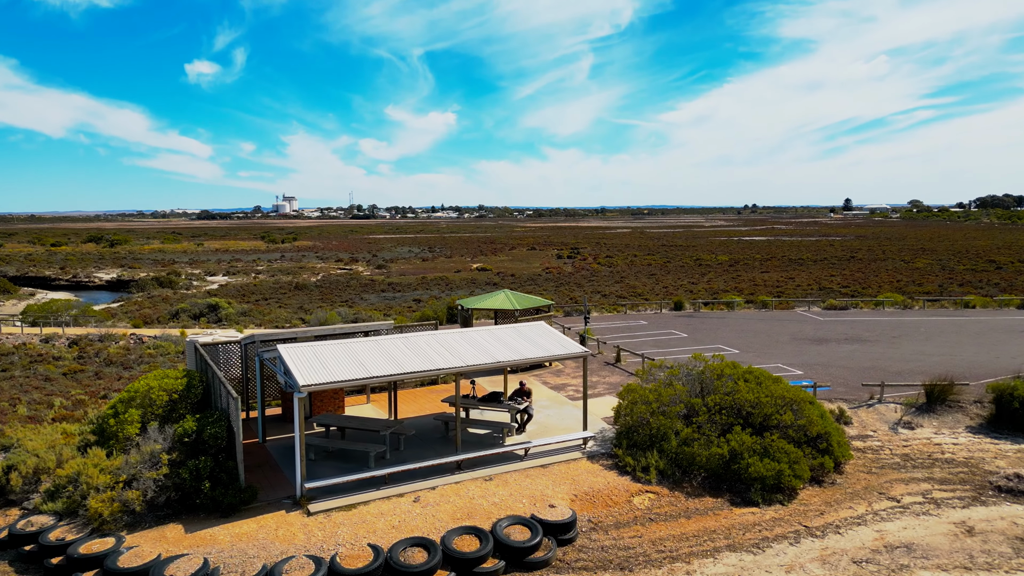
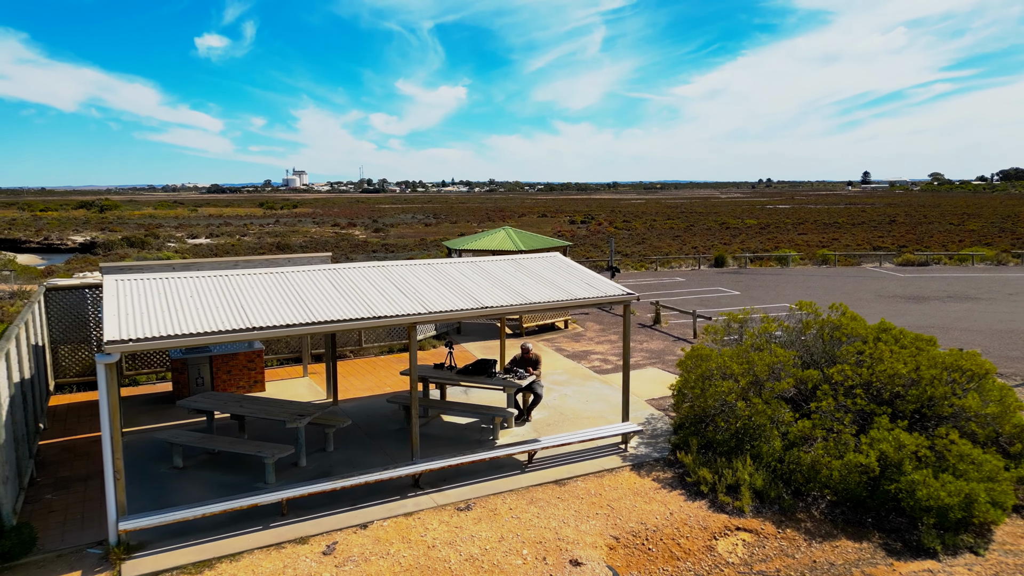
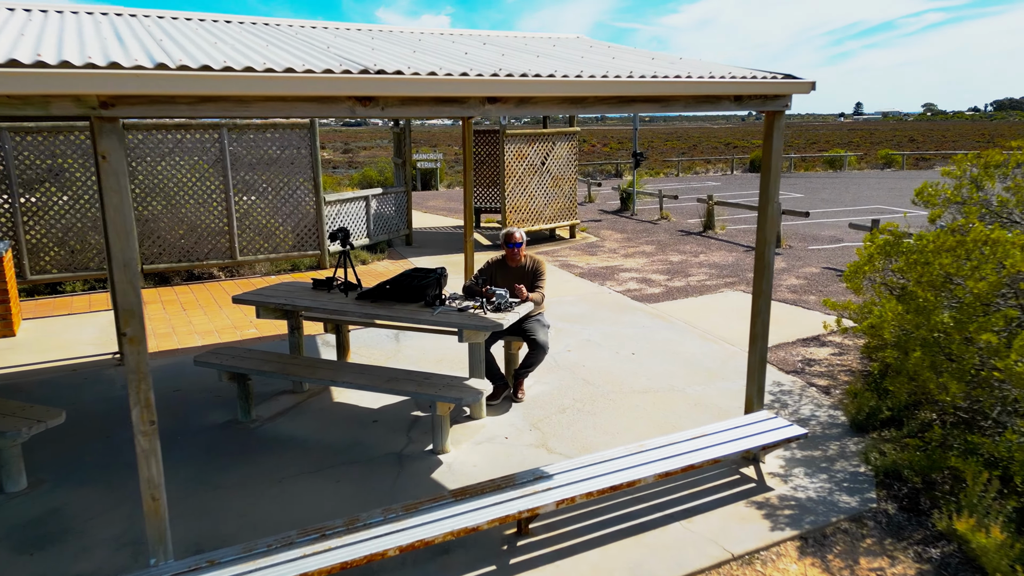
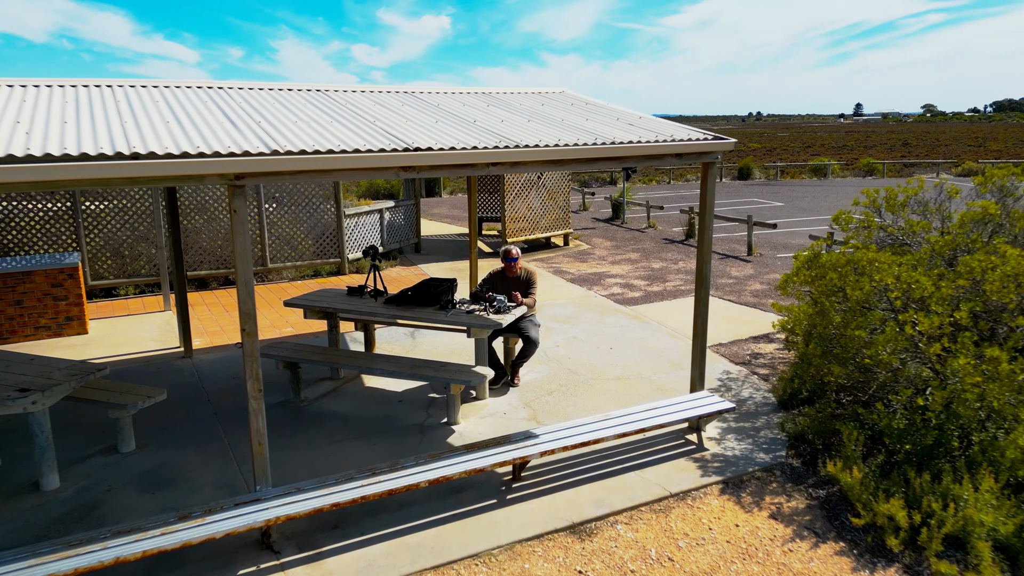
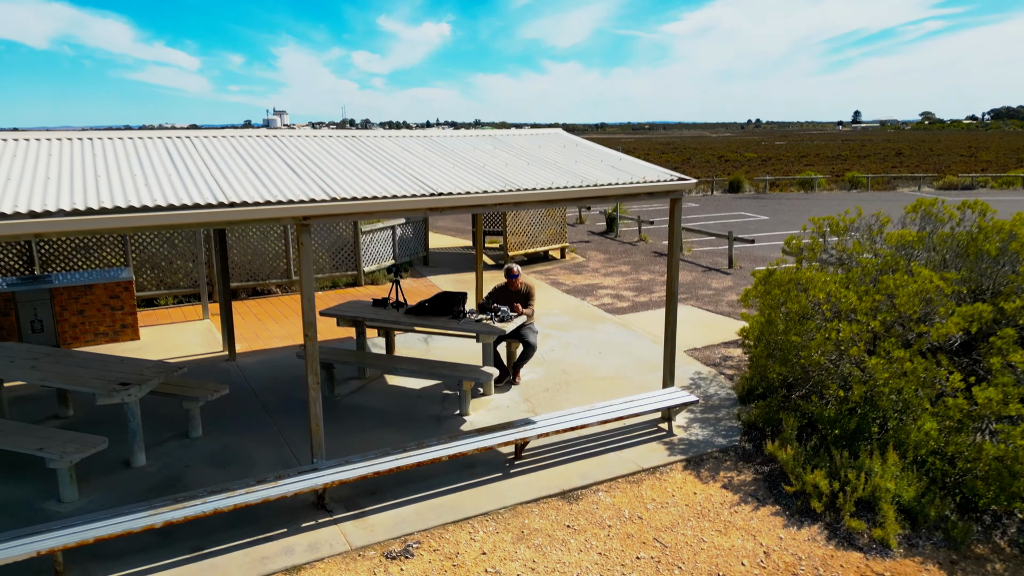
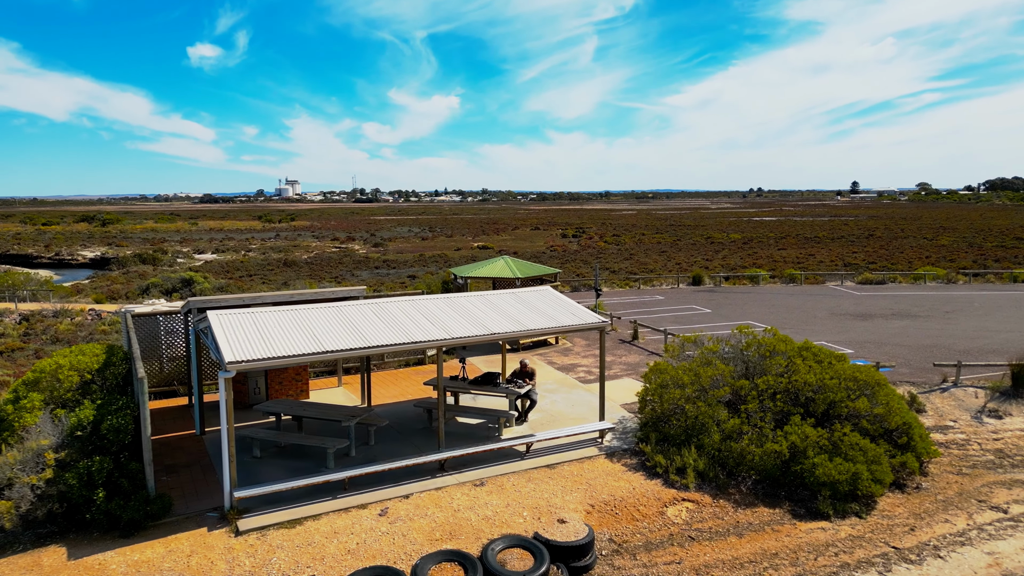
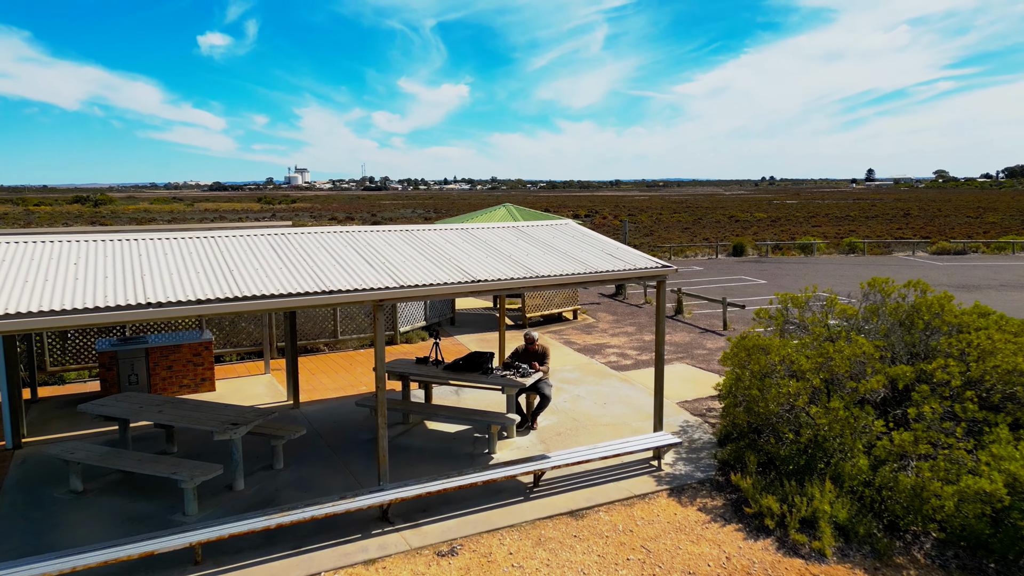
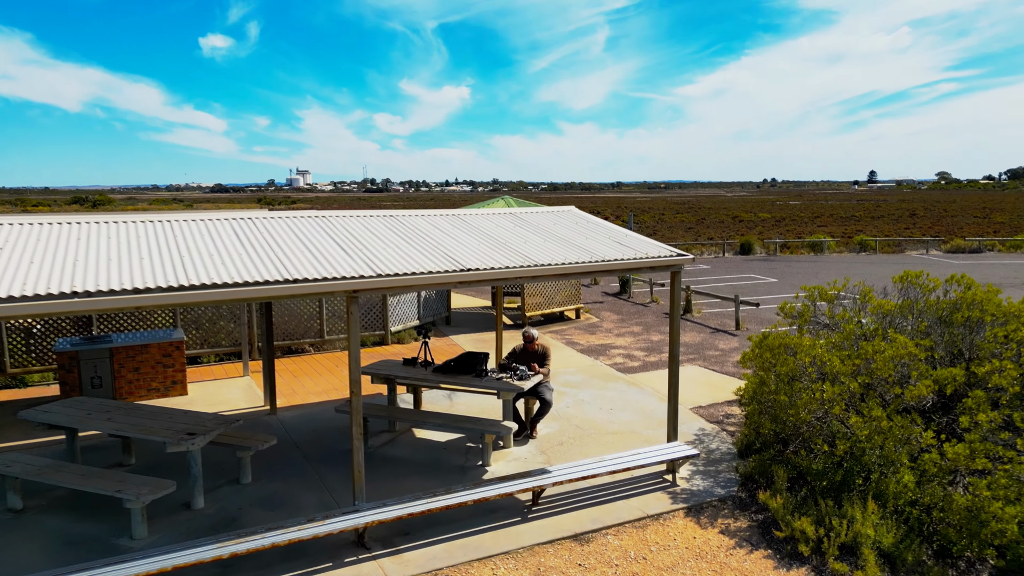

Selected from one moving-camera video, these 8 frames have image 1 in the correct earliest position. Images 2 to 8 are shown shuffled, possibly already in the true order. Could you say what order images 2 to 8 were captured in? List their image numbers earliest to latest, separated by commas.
6, 2, 7, 8, 5, 4, 3
